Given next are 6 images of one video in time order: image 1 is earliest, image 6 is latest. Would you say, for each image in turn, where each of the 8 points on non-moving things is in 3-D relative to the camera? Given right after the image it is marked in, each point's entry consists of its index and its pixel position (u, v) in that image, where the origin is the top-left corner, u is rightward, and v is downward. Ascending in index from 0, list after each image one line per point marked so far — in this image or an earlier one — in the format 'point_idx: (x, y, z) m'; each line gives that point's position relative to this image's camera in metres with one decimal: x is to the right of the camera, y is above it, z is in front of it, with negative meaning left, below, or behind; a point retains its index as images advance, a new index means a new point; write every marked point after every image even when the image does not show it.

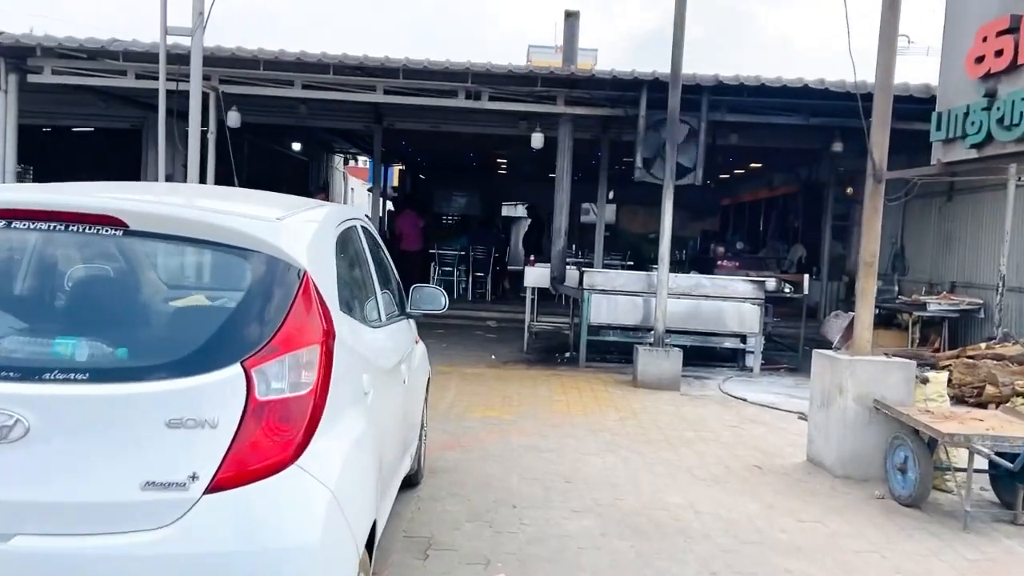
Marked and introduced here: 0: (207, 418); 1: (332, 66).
0: (-0.8, -0.3, +2.0) m
1: (-2.0, +2.5, +8.7) m
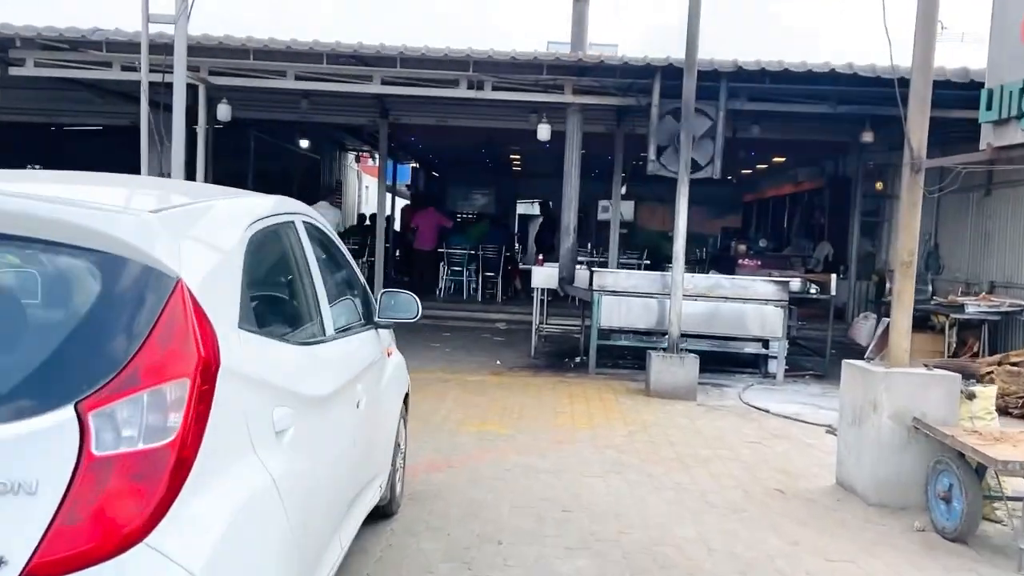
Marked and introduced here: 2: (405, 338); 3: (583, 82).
0: (-0.9, -0.4, +1.5) m
1: (-2.0, +2.5, +8.2) m
2: (-1.5, -0.7, +10.8) m
3: (+0.8, +2.3, +8.7) m
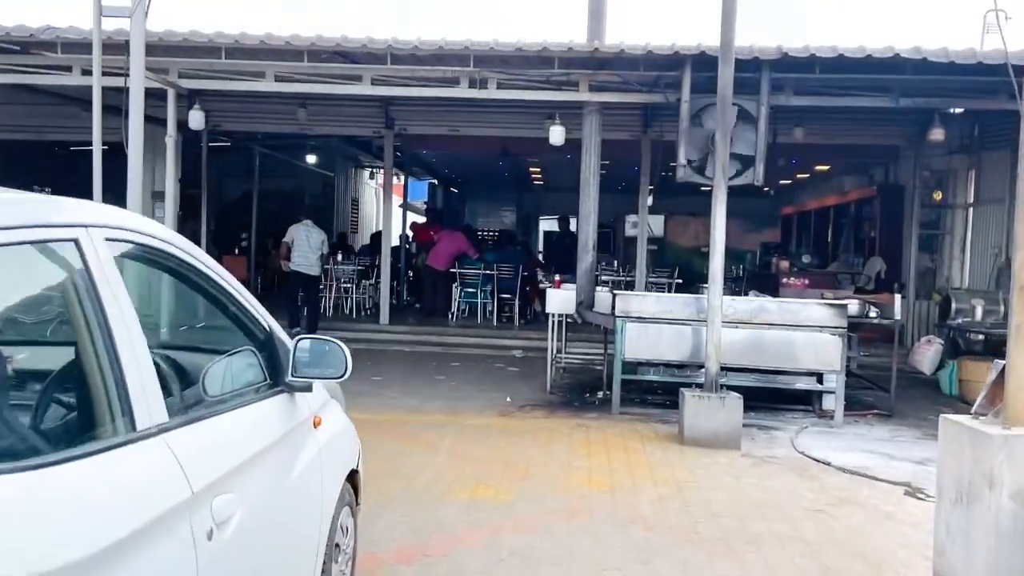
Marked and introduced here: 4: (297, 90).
0: (-1.1, -0.5, +0.4) m
1: (-1.9, +2.2, +7.2) m
2: (-1.3, -1.0, +9.7) m
3: (+0.9, +2.0, +7.6) m
4: (-2.1, +1.9, +7.5) m
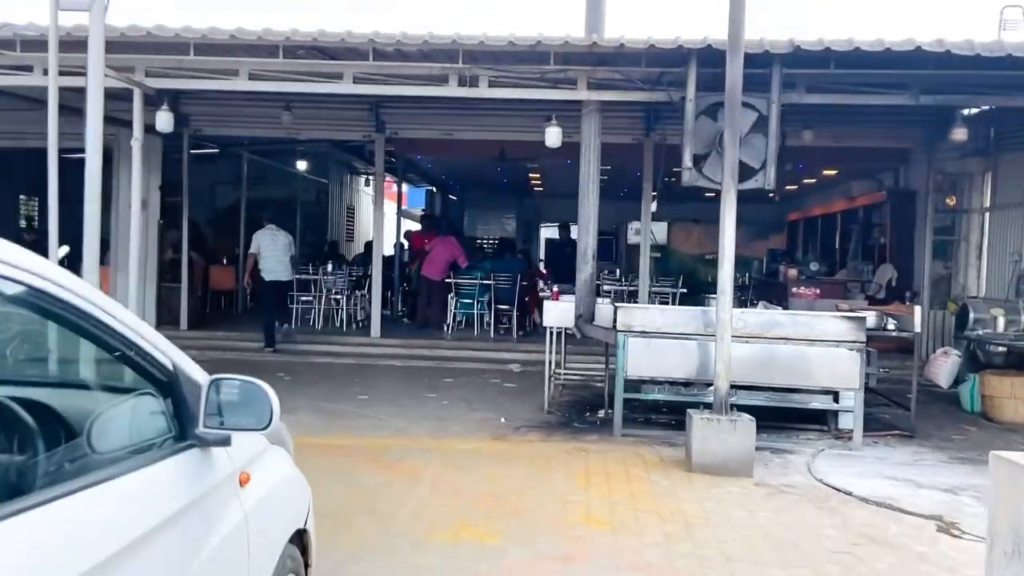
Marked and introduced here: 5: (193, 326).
0: (-1.2, -0.5, -0.2) m
1: (-2.0, +2.1, +6.7) m
2: (-1.4, -1.1, +9.2) m
3: (+0.8, +1.9, +7.1) m
4: (-2.1, +1.8, +7.0) m
5: (-4.9, -0.6, +11.9) m
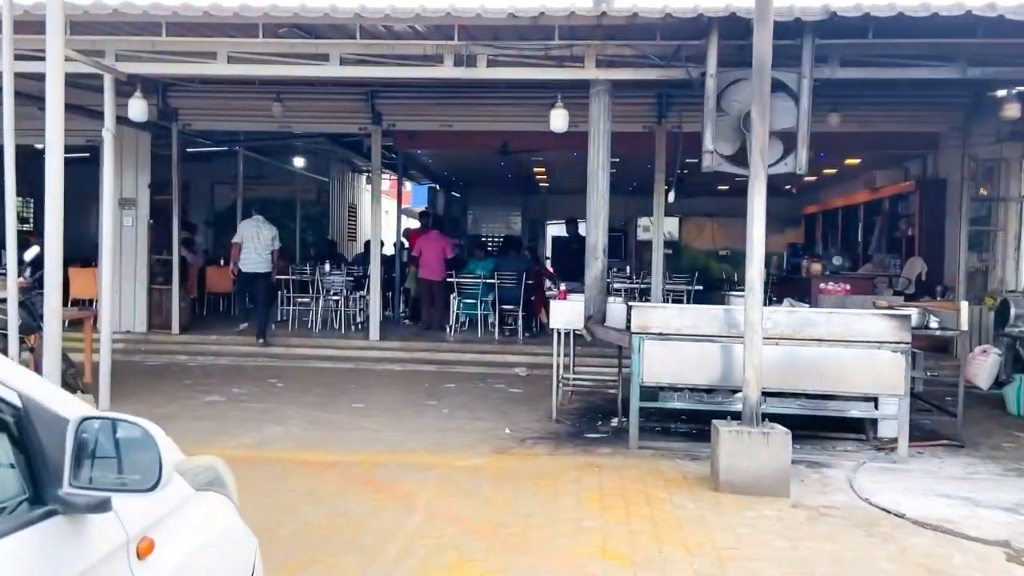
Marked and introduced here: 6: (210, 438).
0: (-1.2, -0.5, -0.8) m
1: (-2.0, +2.1, +6.1) m
2: (-1.3, -1.2, +8.6) m
3: (+0.8, +2.0, +6.4) m
4: (-2.1, +1.8, +6.4) m
5: (-4.8, -0.6, +11.4) m
6: (-2.5, -1.2, +6.4) m
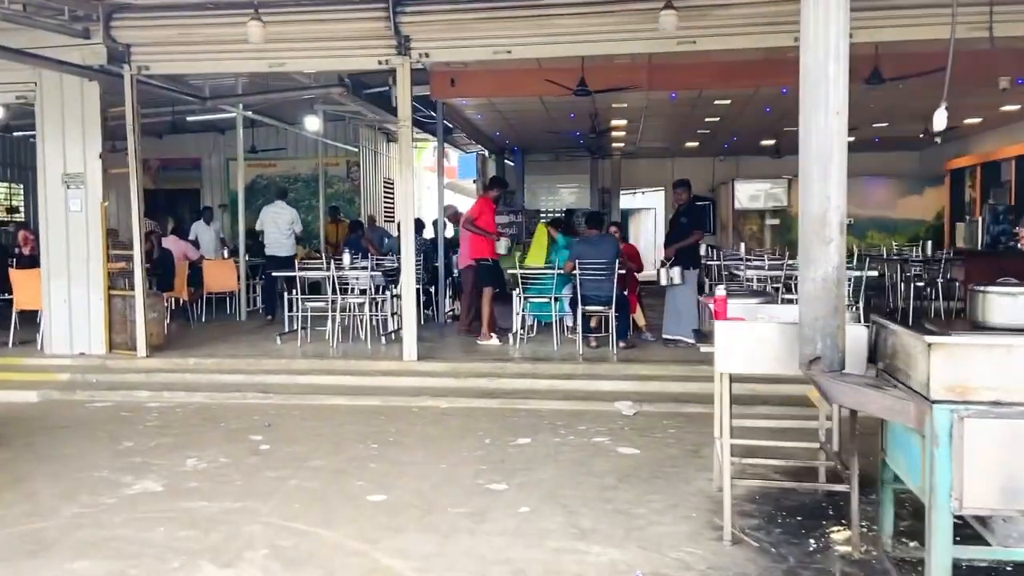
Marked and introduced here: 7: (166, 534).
0: (-1.0, -0.9, -3.9) m
1: (-1.4, +1.9, +2.9) m
2: (-0.5, -1.2, +5.4) m
3: (+1.4, +1.9, +3.0) m
4: (-1.5, +1.6, +3.2) m
5: (-3.8, -0.7, +8.4) m
6: (-1.8, -1.4, +3.3) m
7: (-1.8, -1.3, +4.2) m
